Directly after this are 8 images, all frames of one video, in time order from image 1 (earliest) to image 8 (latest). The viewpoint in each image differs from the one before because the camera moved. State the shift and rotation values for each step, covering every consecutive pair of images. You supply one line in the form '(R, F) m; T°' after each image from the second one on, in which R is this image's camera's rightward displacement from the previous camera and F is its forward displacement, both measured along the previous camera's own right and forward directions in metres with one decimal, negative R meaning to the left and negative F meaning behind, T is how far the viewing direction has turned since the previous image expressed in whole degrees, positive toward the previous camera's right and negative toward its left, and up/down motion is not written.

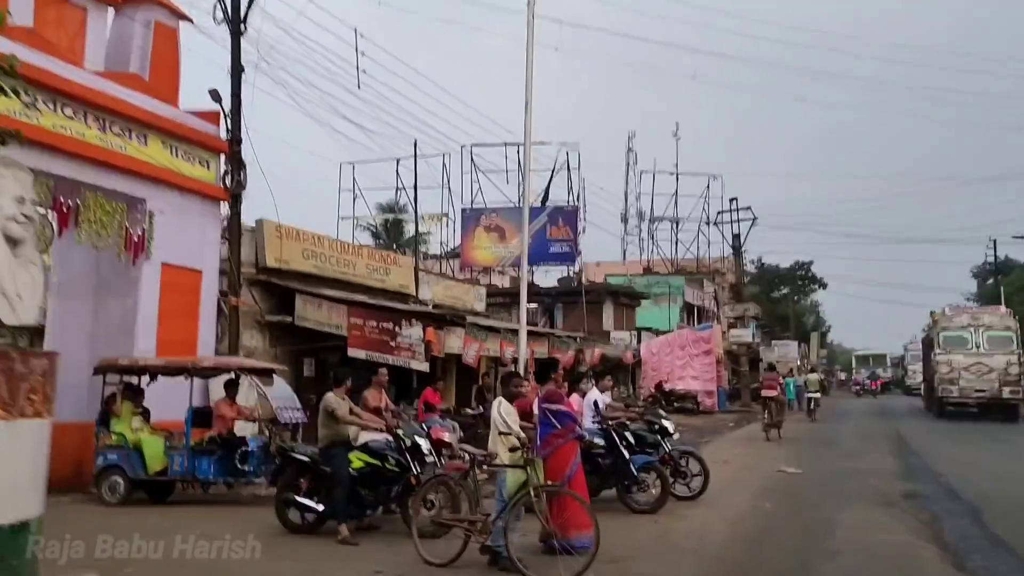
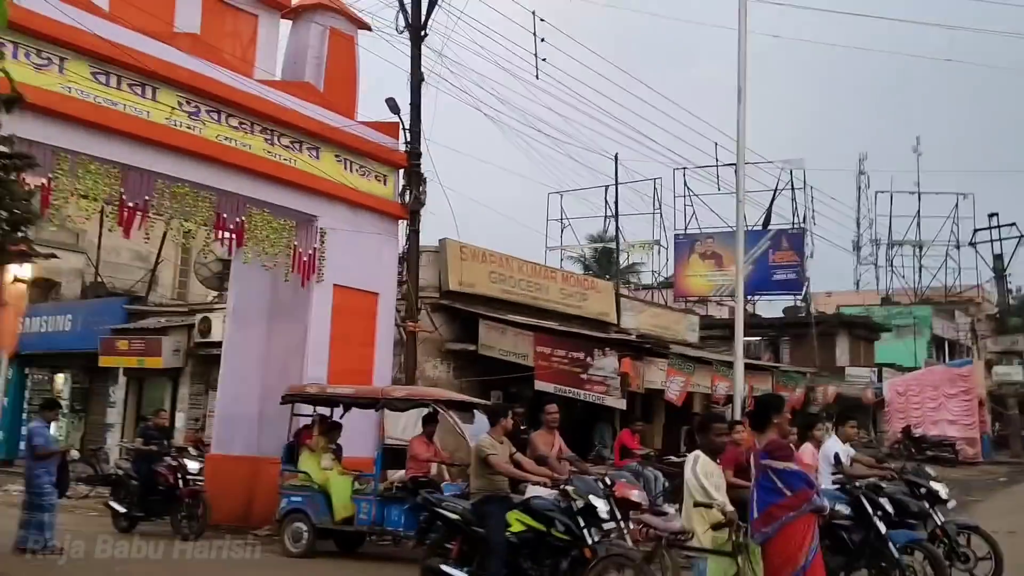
(+0.1, +2.4) m; -14°
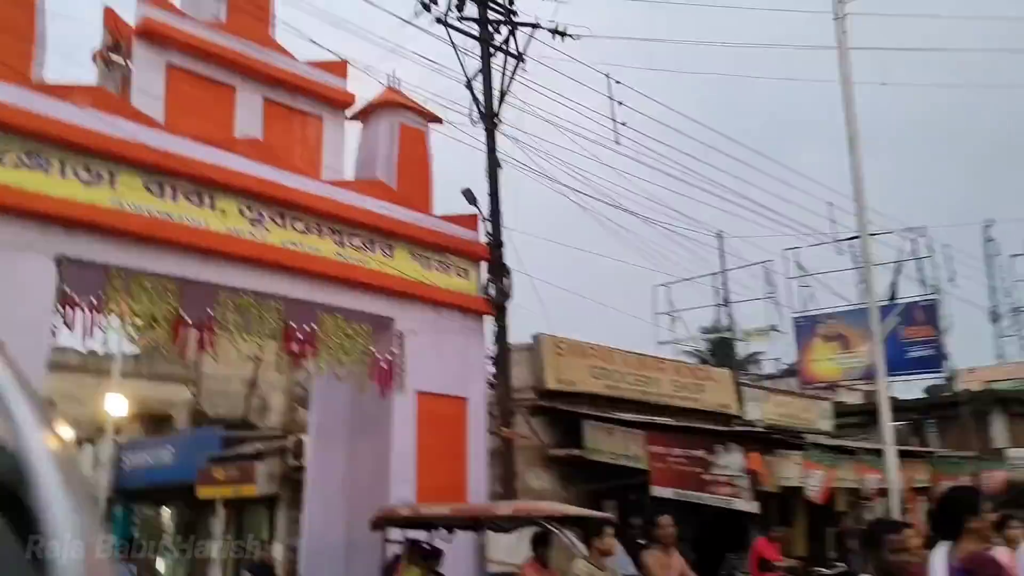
(+0.2, +1.5) m; -7°
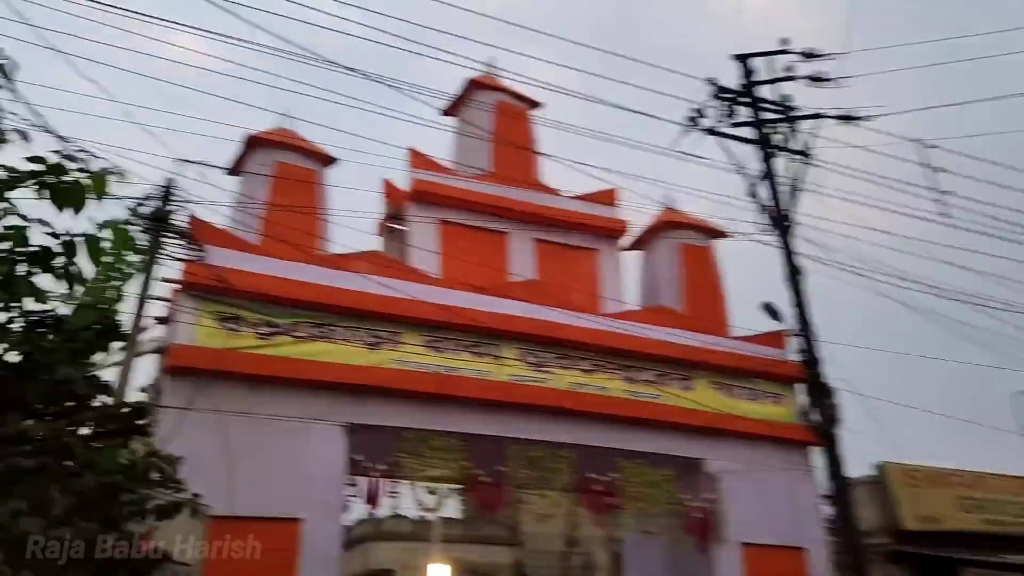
(0.0, +1.3) m; -19°
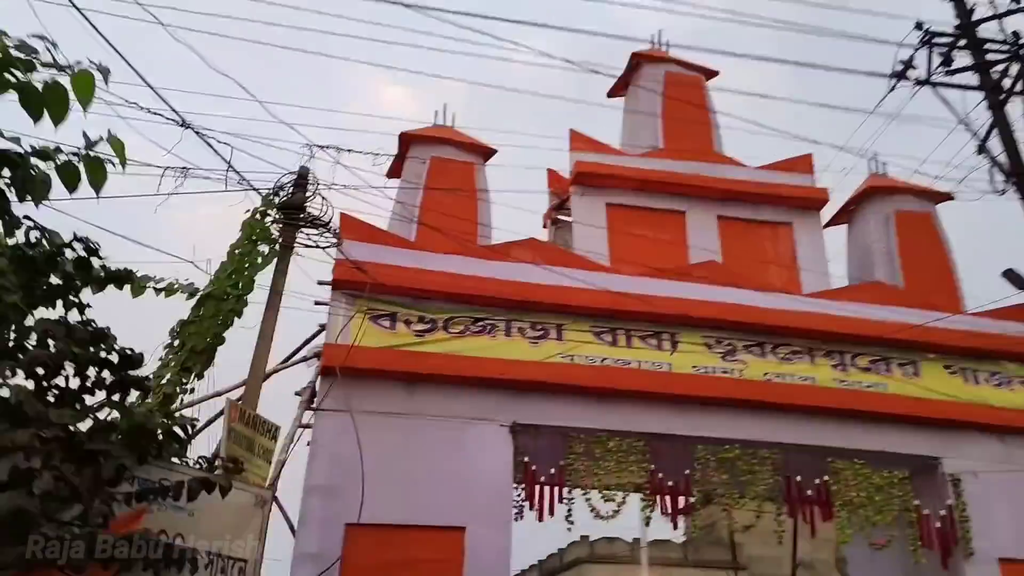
(+0.4, +1.1) m; -14°
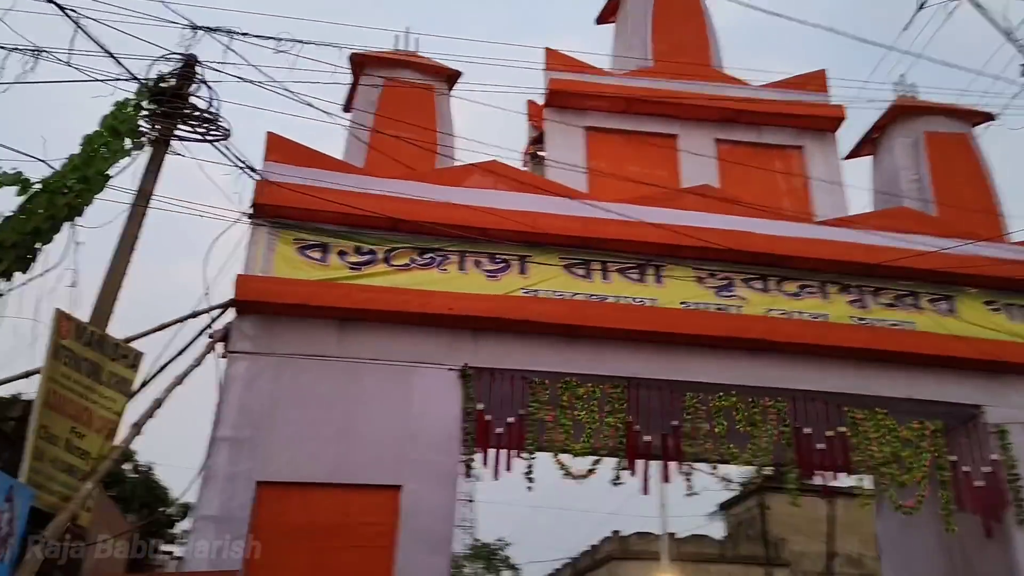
(+0.8, +1.4) m; -3°
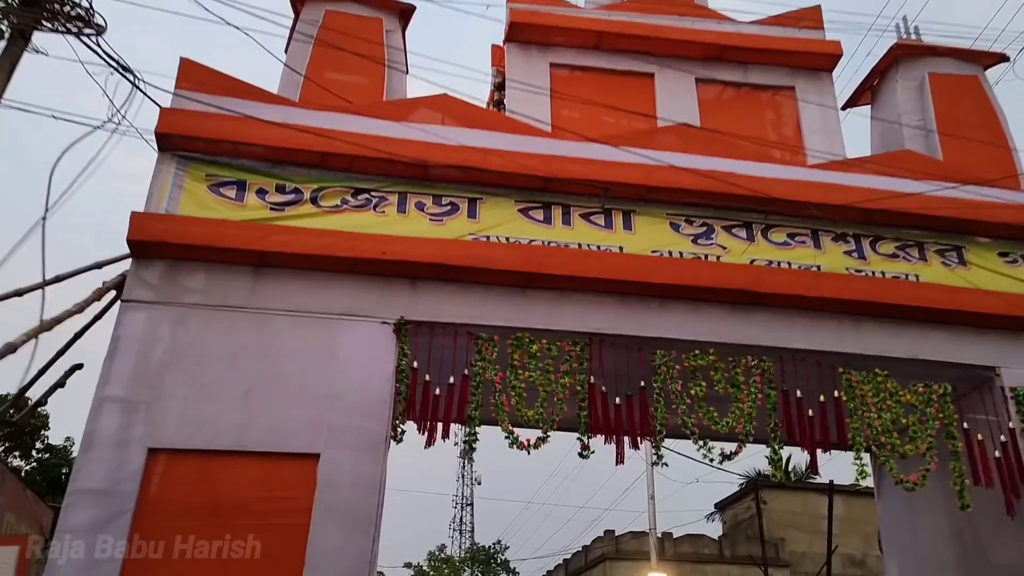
(+0.4, +1.0) m; 0°
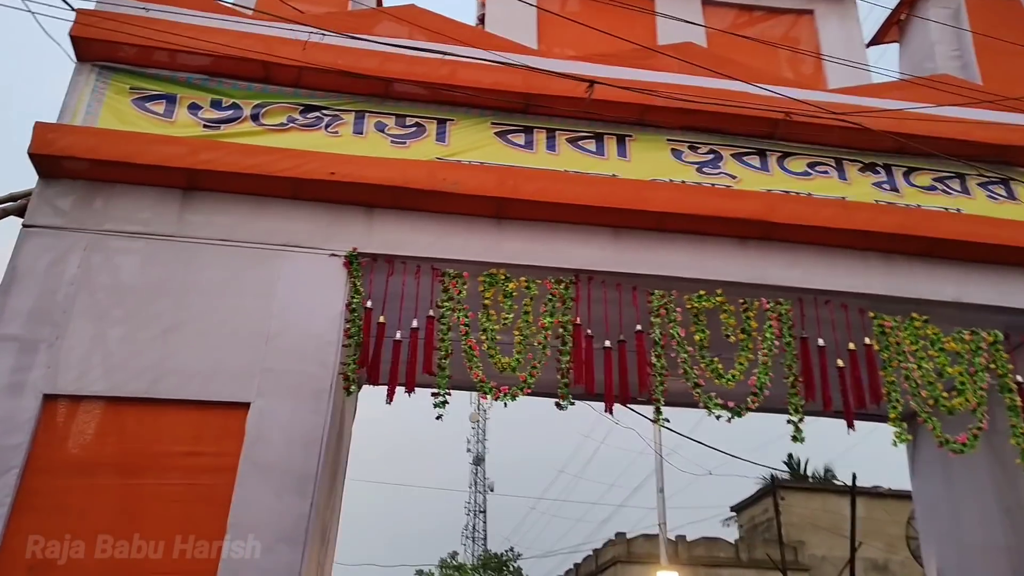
(+0.3, +1.0) m; -1°
